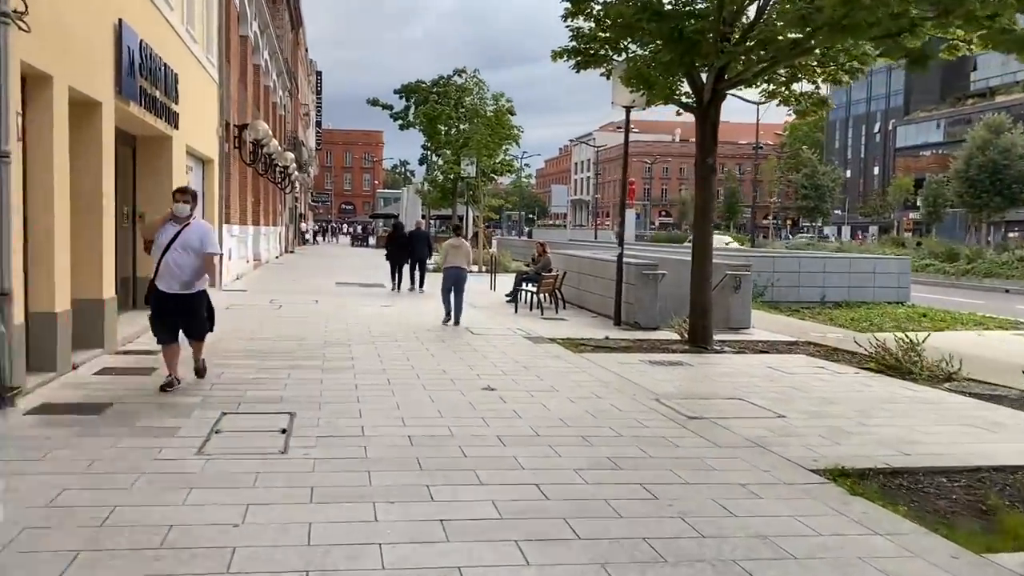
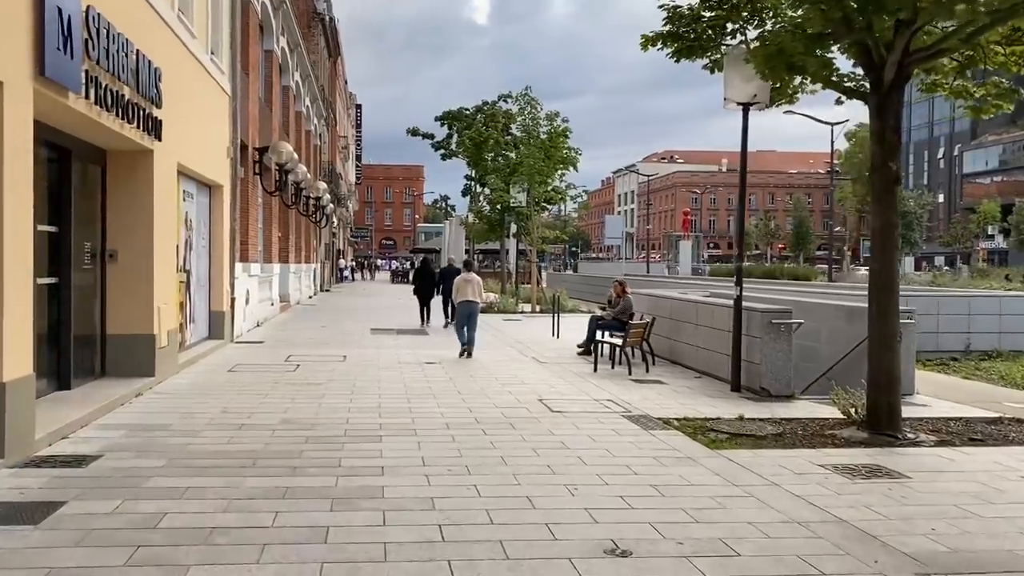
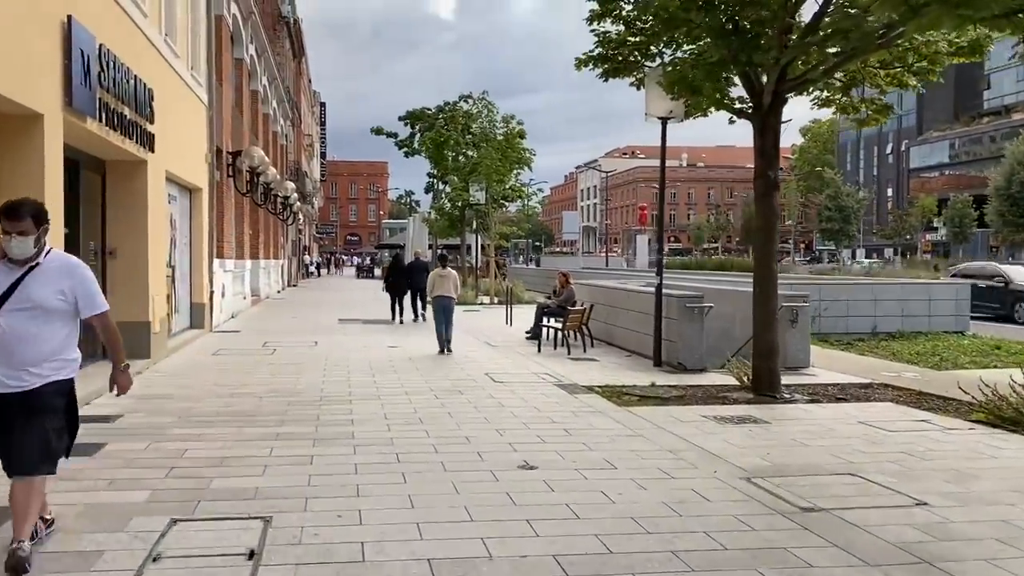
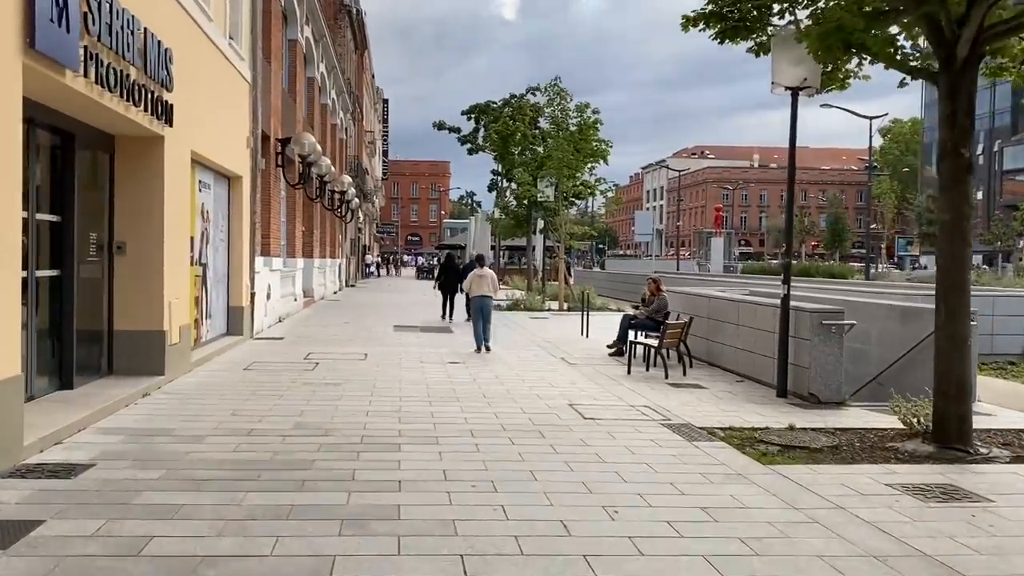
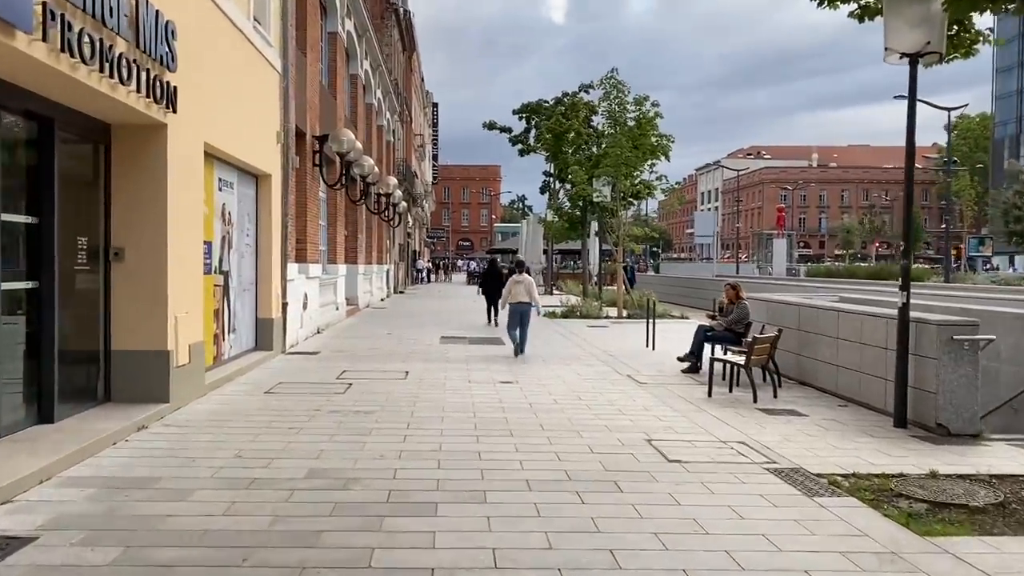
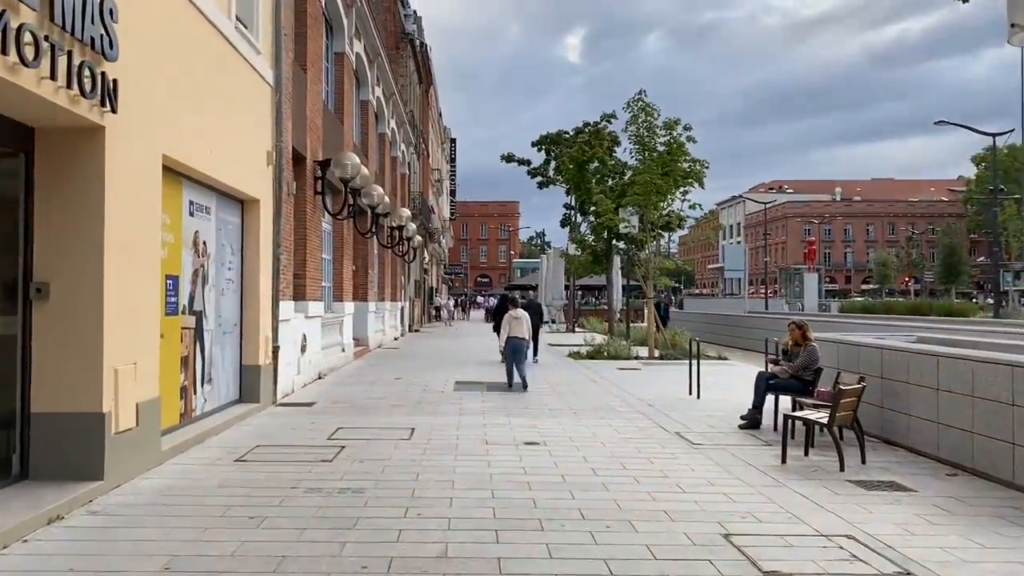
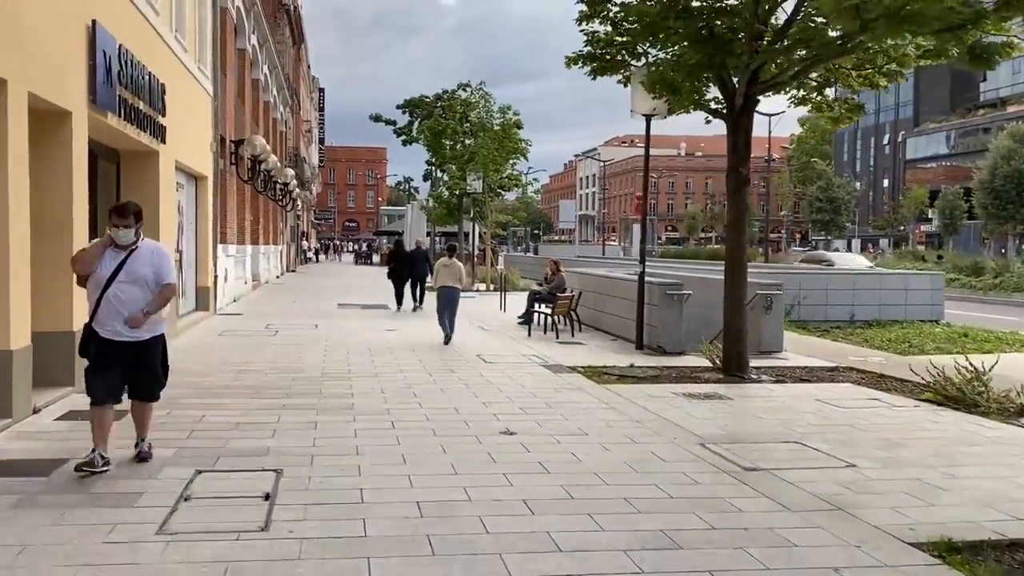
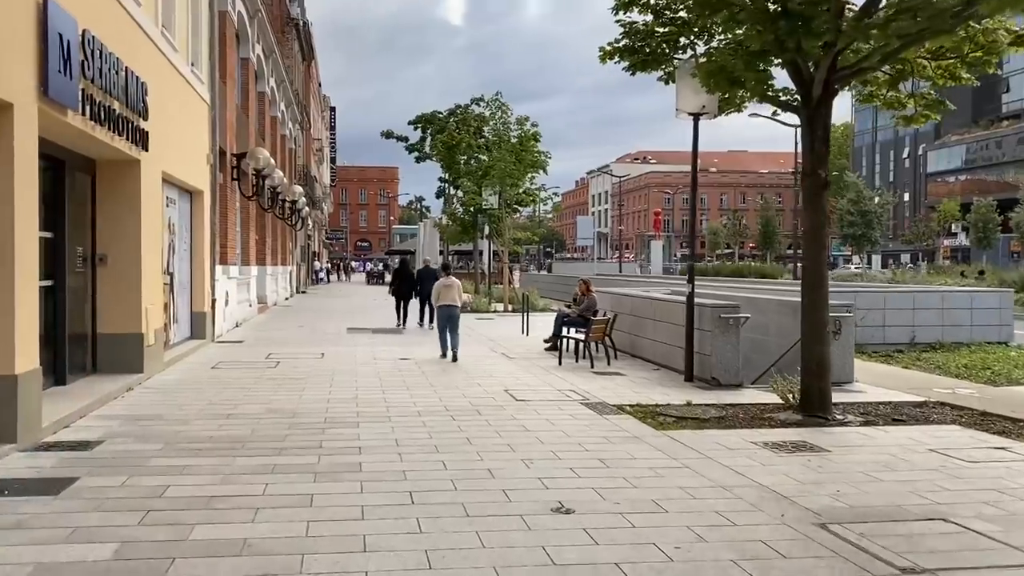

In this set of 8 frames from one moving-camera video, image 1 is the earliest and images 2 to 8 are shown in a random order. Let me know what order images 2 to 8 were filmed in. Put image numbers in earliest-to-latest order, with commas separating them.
7, 3, 8, 2, 4, 5, 6
